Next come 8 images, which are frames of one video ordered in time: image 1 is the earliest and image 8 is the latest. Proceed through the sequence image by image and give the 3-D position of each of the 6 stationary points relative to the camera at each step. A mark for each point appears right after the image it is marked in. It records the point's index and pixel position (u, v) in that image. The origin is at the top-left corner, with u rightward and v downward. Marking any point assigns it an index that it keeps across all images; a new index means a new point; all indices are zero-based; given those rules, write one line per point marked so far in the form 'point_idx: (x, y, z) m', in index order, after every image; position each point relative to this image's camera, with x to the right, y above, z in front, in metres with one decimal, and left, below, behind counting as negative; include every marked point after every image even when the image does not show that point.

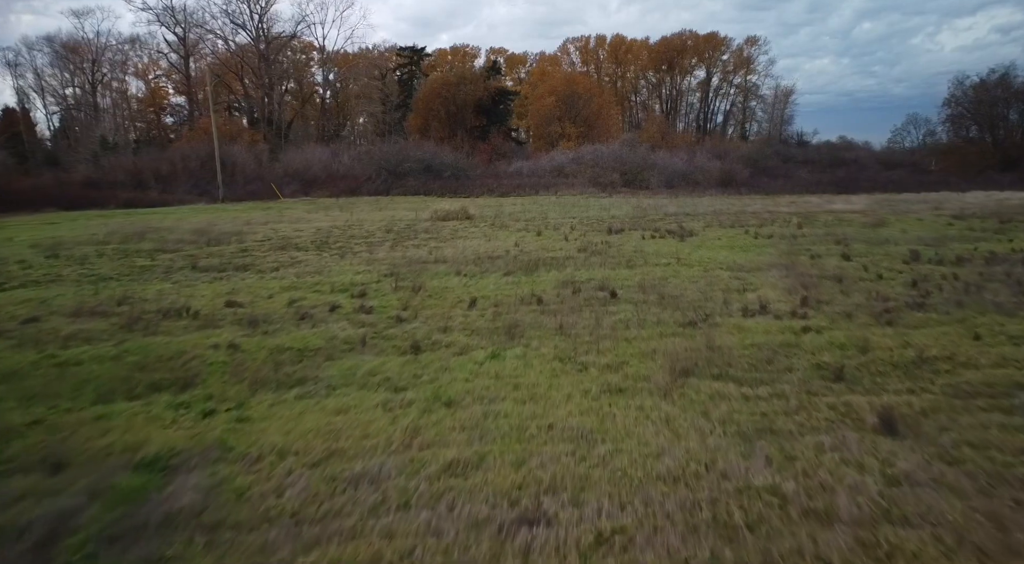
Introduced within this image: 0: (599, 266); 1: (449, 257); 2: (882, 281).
0: (+1.7, +0.3, +14.4) m
1: (-1.3, +0.5, +16.3) m
2: (+5.9, 0.0, +12.0) m
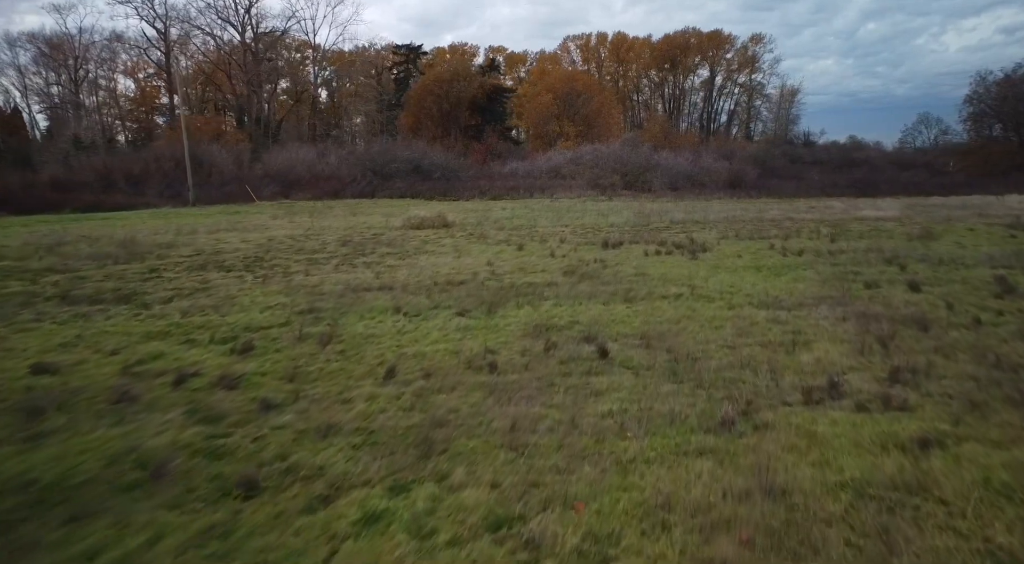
0: (+1.1, -0.2, +10.9) m
1: (-1.9, 0.0, +12.8) m
2: (+5.3, -0.5, +8.5) m
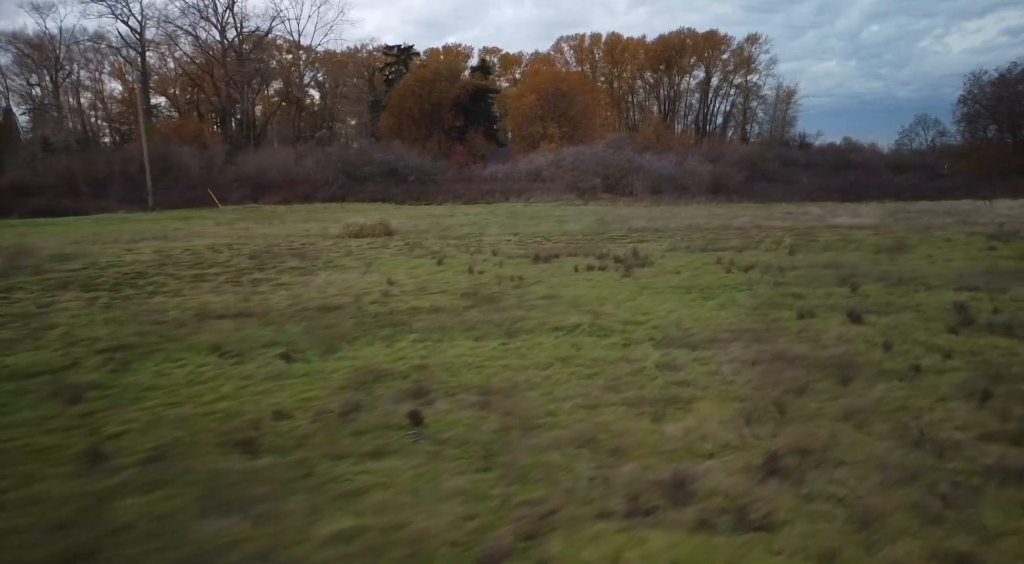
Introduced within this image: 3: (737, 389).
0: (-0.6, -0.6, +9.2) m
1: (-3.5, -0.3, +11.0) m
2: (+3.6, -0.9, +6.7) m
3: (+2.0, -0.9, +6.6) m
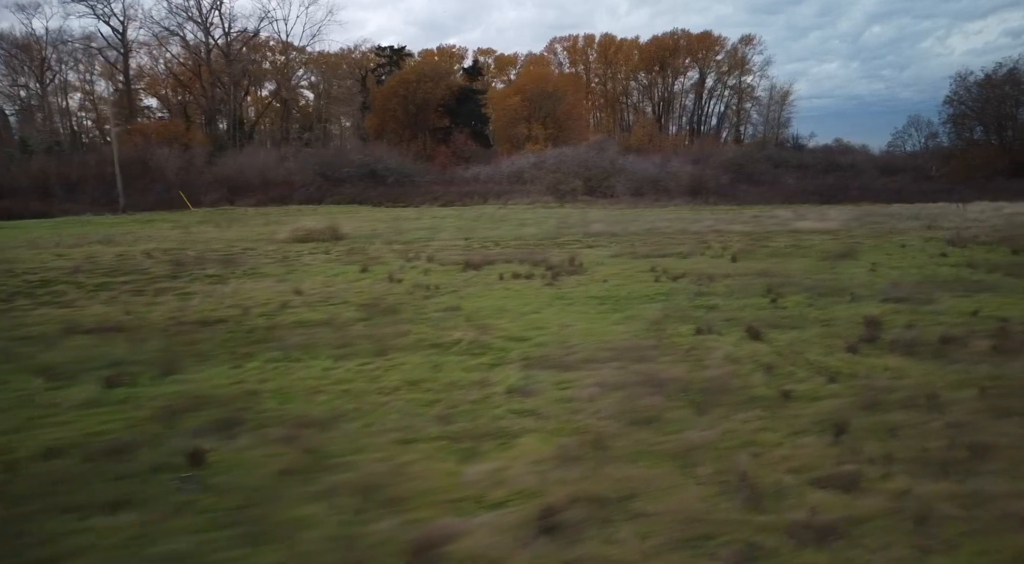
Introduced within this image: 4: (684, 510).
0: (-2.0, -0.7, +8.5) m
1: (-5.0, -0.5, +10.4) m
2: (+2.2, -1.0, +6.1) m
3: (+0.5, -1.1, +6.0) m
4: (+1.0, -1.3, +4.4) m
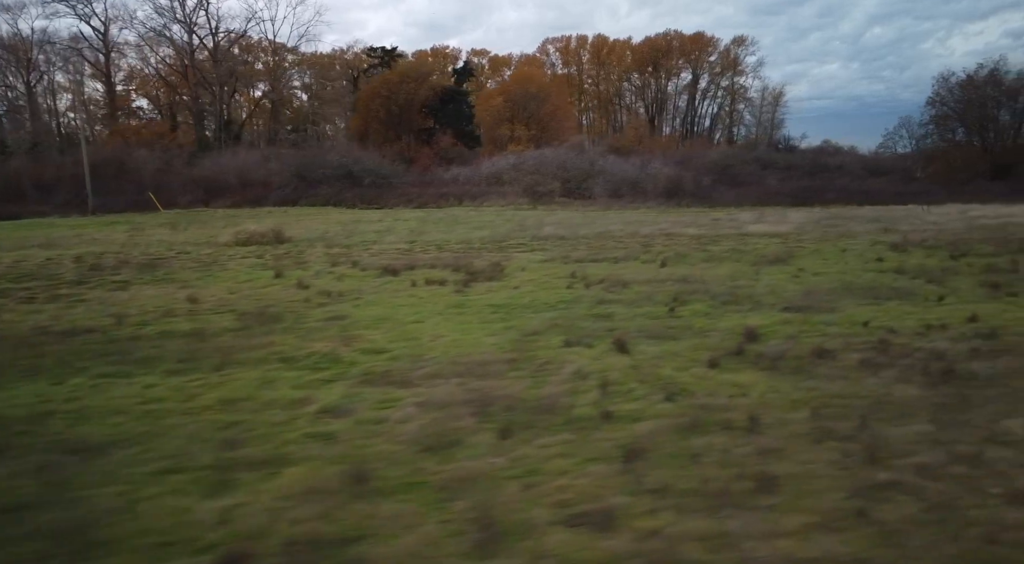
0: (-3.6, -0.8, +8.1) m
1: (-6.5, -0.6, +10.0) m
2: (+0.6, -1.1, +5.7) m
3: (-1.0, -1.2, +5.5) m
4: (-0.6, -1.4, +4.0) m
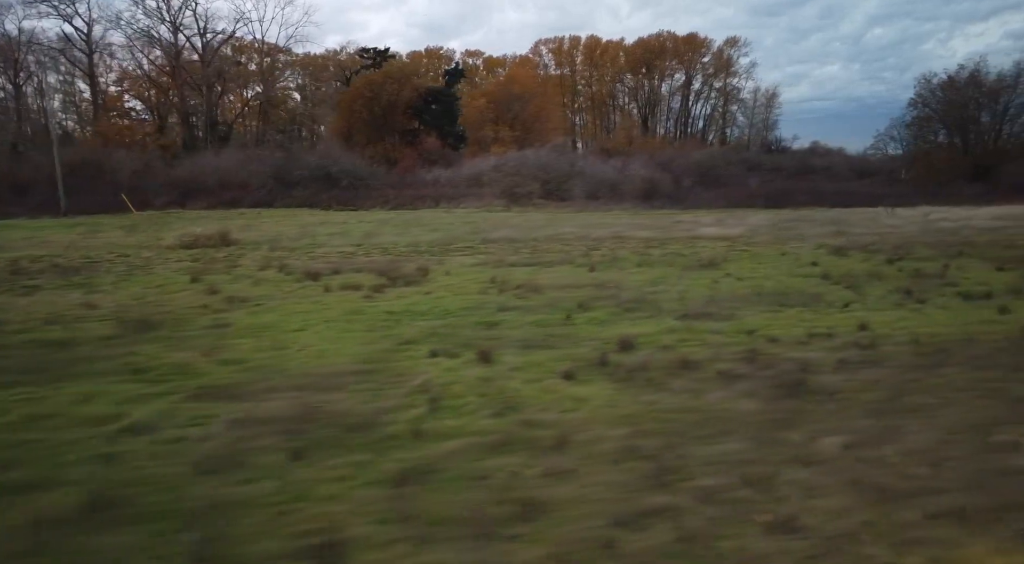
0: (-5.0, -0.9, +7.8) m
1: (-8.0, -0.7, +9.7) m
2: (-0.8, -1.2, +5.4) m
3: (-2.5, -1.3, +5.3) m
4: (-2.0, -1.5, +3.7) m
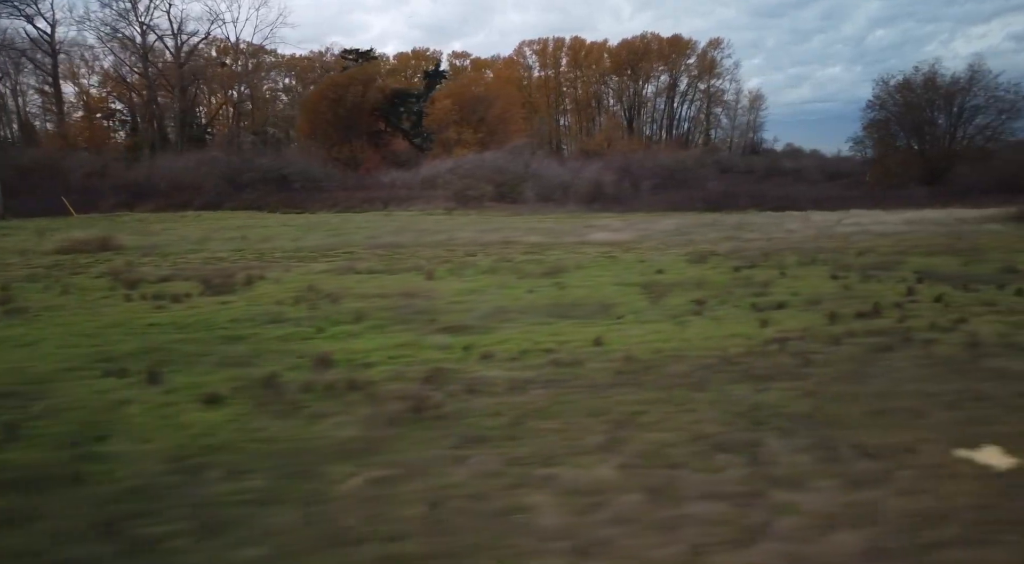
0: (-8.2, -1.1, +7.4) m
1: (-11.2, -0.9, +9.3) m
2: (-4.0, -1.4, +5.0) m
3: (-5.7, -1.4, +4.9) m
4: (-5.2, -1.6, +3.3) m
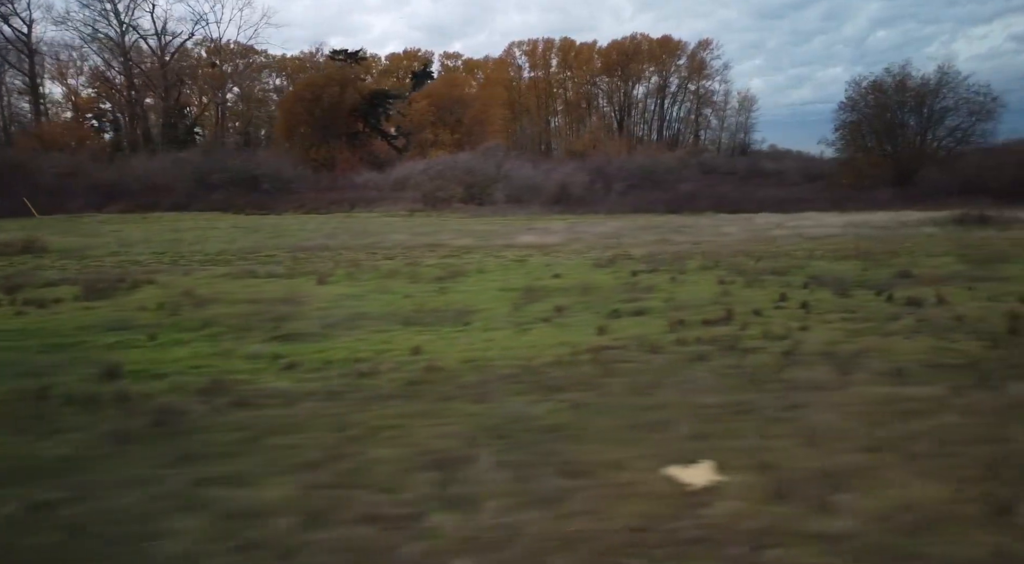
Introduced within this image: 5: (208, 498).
0: (-10.2, -1.1, +7.3) m
1: (-13.2, -0.9, +9.1) m
2: (-6.0, -1.4, +4.9) m
3: (-7.7, -1.5, +4.7) m
4: (-7.2, -1.7, +3.1) m
5: (-1.8, -1.3, +4.6) m
